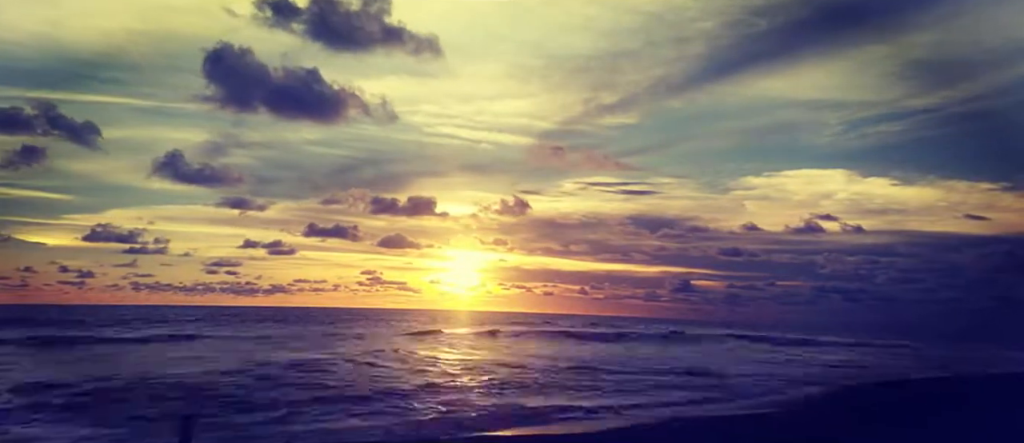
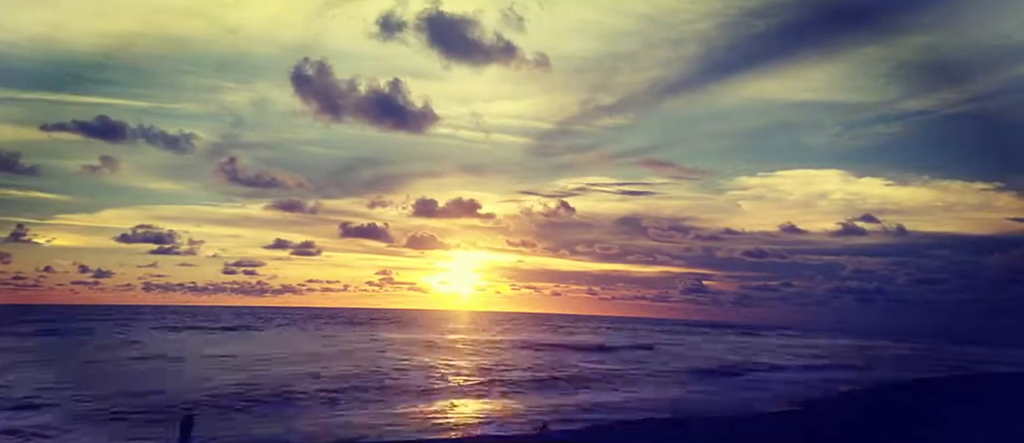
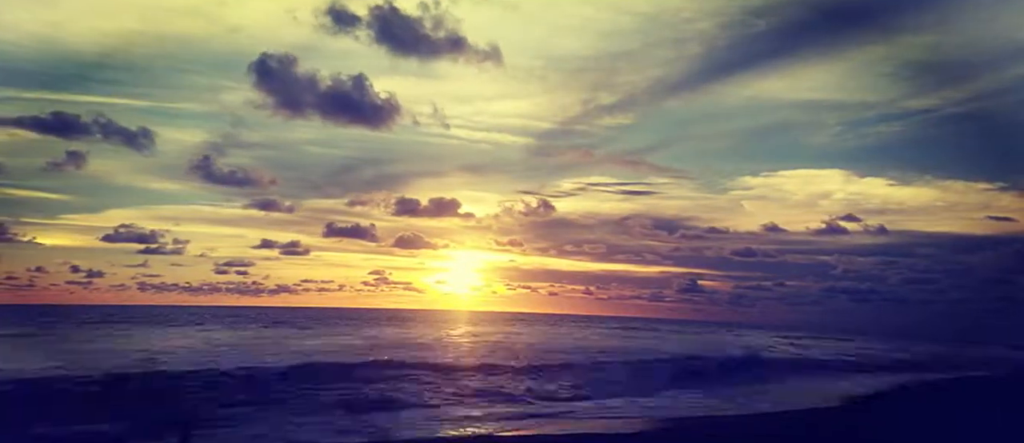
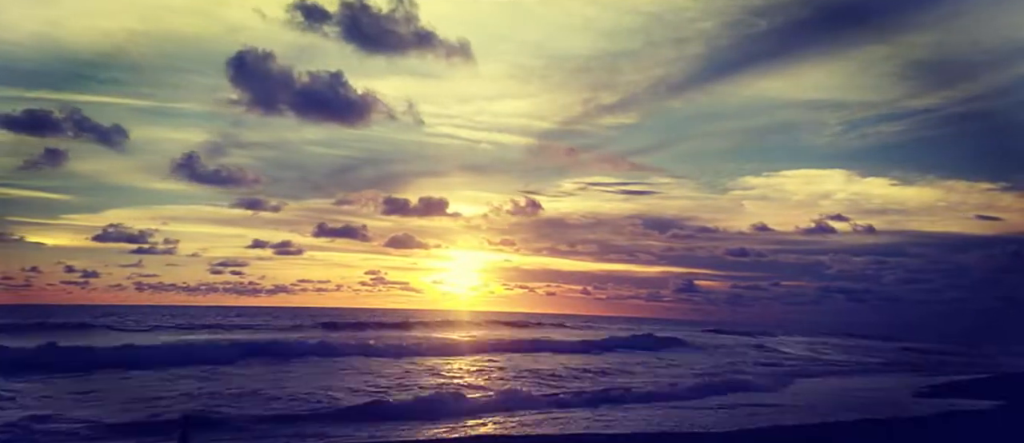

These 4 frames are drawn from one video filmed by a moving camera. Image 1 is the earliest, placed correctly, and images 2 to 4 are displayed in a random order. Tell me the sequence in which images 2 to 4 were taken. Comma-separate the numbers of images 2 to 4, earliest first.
4, 3, 2
